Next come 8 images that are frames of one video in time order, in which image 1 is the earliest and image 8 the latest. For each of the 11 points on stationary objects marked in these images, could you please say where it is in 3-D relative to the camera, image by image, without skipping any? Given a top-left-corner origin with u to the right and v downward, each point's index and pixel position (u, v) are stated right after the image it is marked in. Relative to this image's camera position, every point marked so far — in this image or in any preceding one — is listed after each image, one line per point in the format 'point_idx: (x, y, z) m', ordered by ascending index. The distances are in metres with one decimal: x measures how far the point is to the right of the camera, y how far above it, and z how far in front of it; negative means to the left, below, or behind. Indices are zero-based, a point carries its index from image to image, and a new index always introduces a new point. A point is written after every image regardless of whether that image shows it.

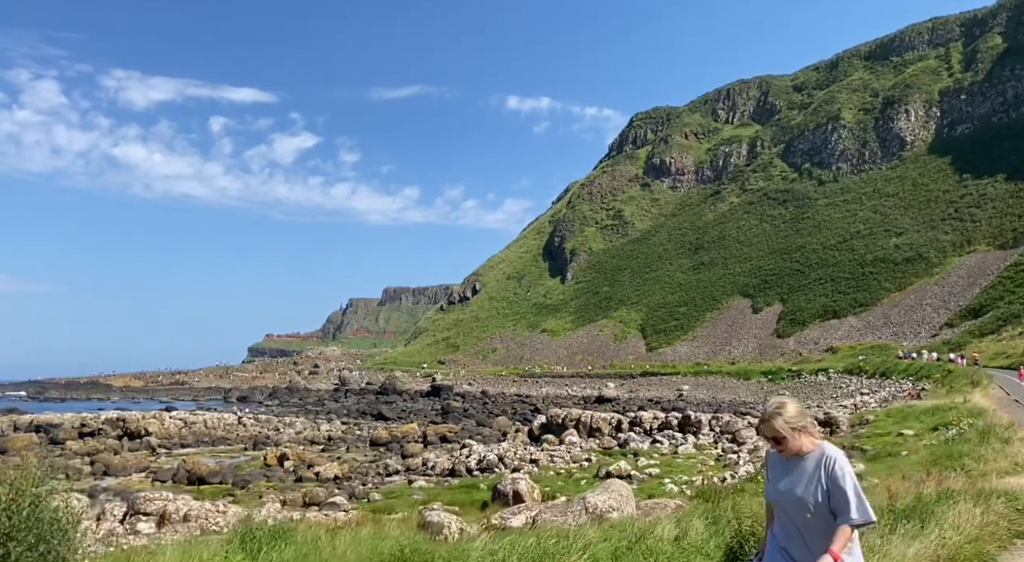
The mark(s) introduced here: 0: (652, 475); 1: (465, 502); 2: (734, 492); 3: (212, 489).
0: (+3.3, -4.5, +17.8) m
1: (-0.9, -4.2, +14.3) m
2: (+3.4, -3.2, +11.7) m
3: (-7.6, -5.2, +19.2) m
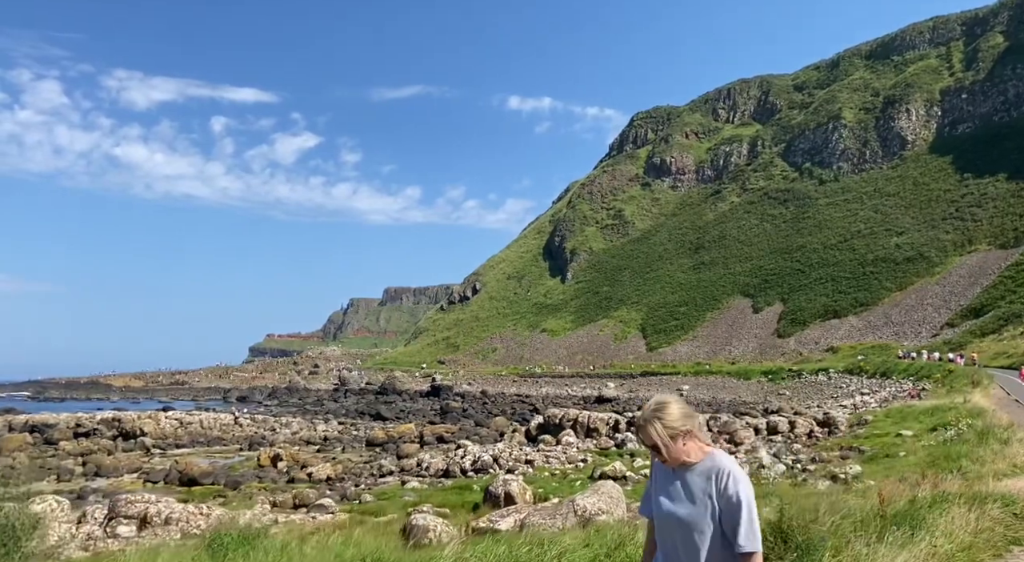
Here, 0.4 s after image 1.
0: (+3.1, -4.5, +17.5) m
1: (-1.0, -4.2, +14.1) m
2: (+3.2, -3.2, +11.5) m
3: (-7.7, -5.2, +19.0) m
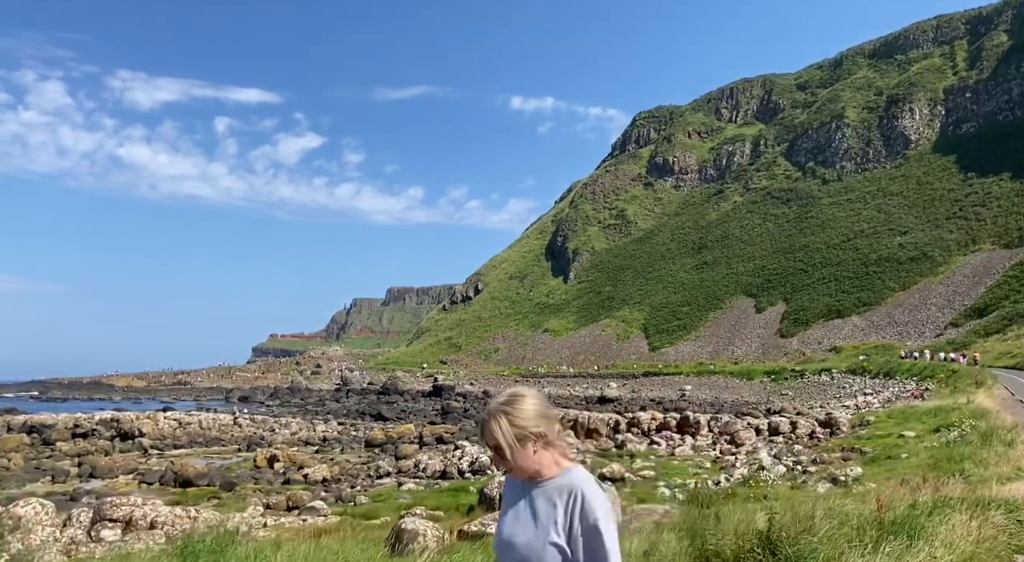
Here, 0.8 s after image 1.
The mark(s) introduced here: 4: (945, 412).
0: (+3.1, -4.5, +17.3) m
1: (-1.1, -4.1, +13.9) m
2: (+3.1, -3.2, +11.3) m
3: (-7.8, -5.2, +18.8) m
4: (+11.2, -3.4, +19.7) m
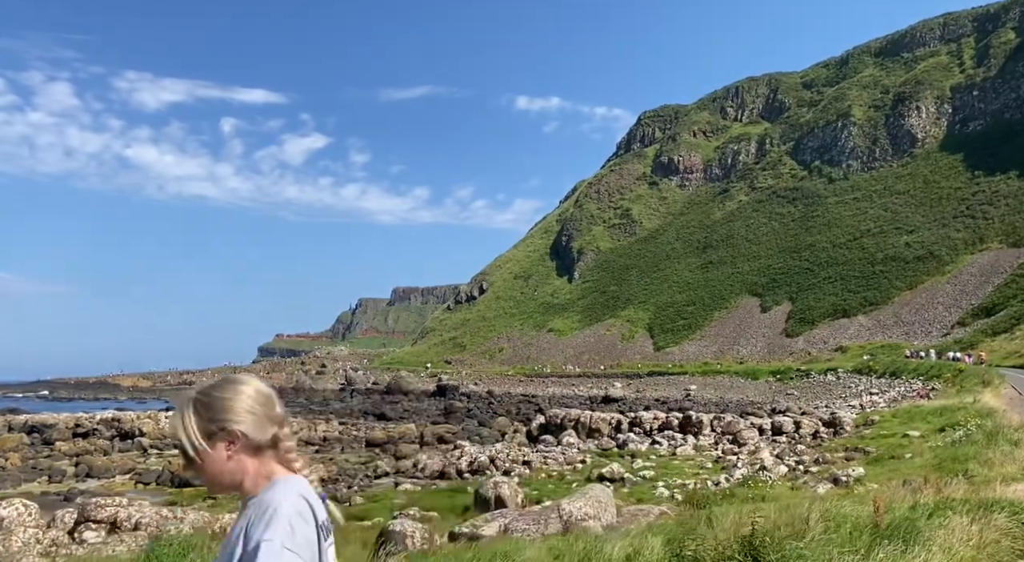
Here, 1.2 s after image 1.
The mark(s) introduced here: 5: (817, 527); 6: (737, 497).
0: (+3.0, -4.4, +17.1) m
1: (-1.2, -4.1, +13.6) m
2: (+3.0, -3.1, +11.0) m
3: (-7.8, -5.1, +18.6) m
4: (+11.1, -3.3, +19.4) m
5: (+2.7, -2.1, +6.7) m
6: (+3.2, -3.1, +11.0) m
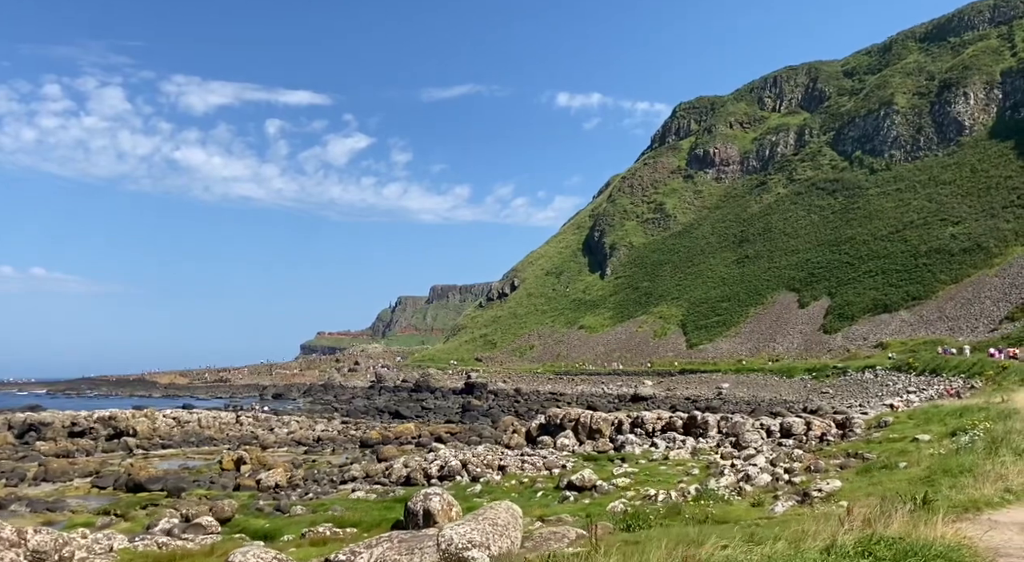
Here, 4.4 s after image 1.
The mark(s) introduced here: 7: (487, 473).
0: (+2.1, -4.1, +15.3) m
1: (-2.2, -3.8, +12.1) m
2: (+1.8, -2.9, +9.3) m
3: (-8.6, -4.9, +17.4) m
4: (+10.4, -3.0, +17.2) m
5: (+1.2, -1.9, +5.0) m
6: (+2.0, -2.8, +9.2) m
7: (-0.6, -4.6, +18.4) m
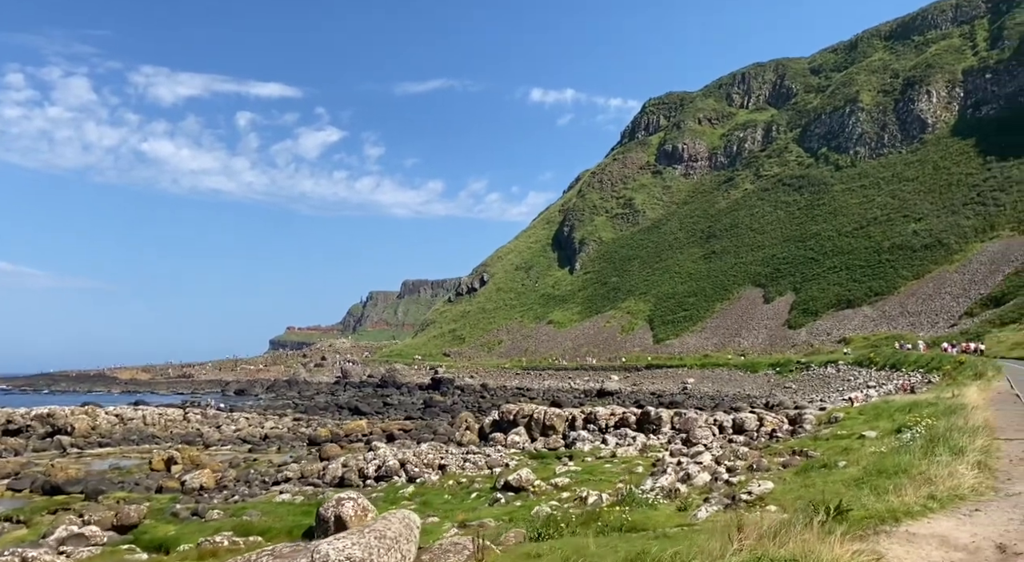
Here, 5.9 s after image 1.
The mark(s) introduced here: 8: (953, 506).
0: (+0.8, -4.0, +14.6) m
1: (-3.4, -3.7, +11.3) m
2: (+0.8, -2.7, +8.6) m
3: (-9.9, -4.7, +16.4) m
4: (+9.0, -2.8, +16.8) m
5: (+0.3, -1.8, +4.2) m
6: (+0.9, -2.7, +8.5) m
7: (-2.0, -4.4, +17.7) m
8: (+4.0, -2.1, +7.0) m
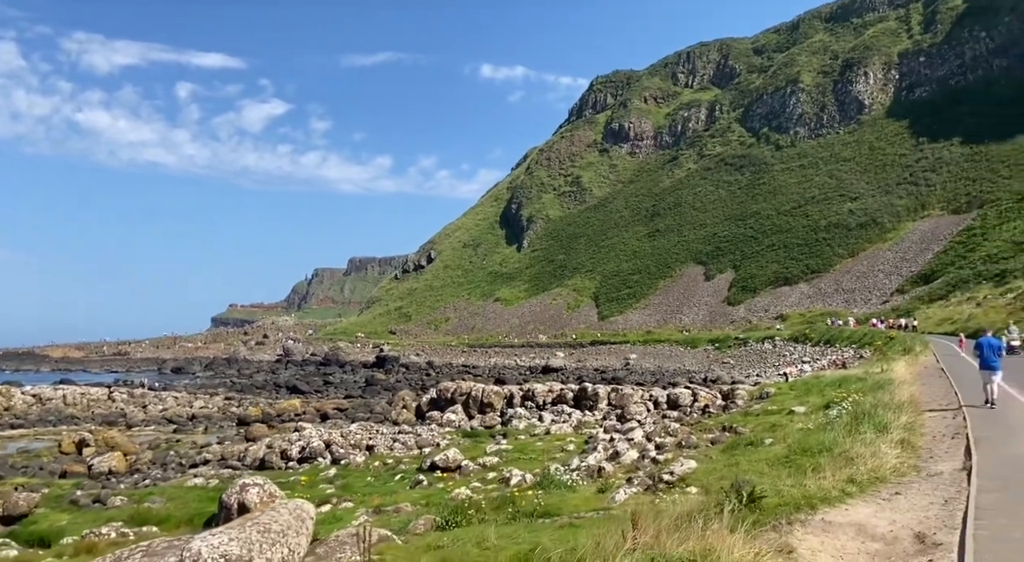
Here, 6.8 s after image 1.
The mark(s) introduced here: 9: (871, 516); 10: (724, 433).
0: (-0.5, -3.5, +14.2) m
1: (-4.6, -3.3, +10.5) m
2: (-0.2, -2.4, +8.1) m
3: (-11.4, -4.1, +15.2) m
4: (+7.4, -2.3, +16.8) m
5: (-0.3, -1.6, +3.7) m
6: (0.0, -2.4, +8.0) m
7: (-3.6, -3.8, +17.0) m
8: (+3.2, -1.8, +6.7) m
9: (+2.8, -1.9, +6.0) m
10: (+3.8, -2.7, +13.6) m
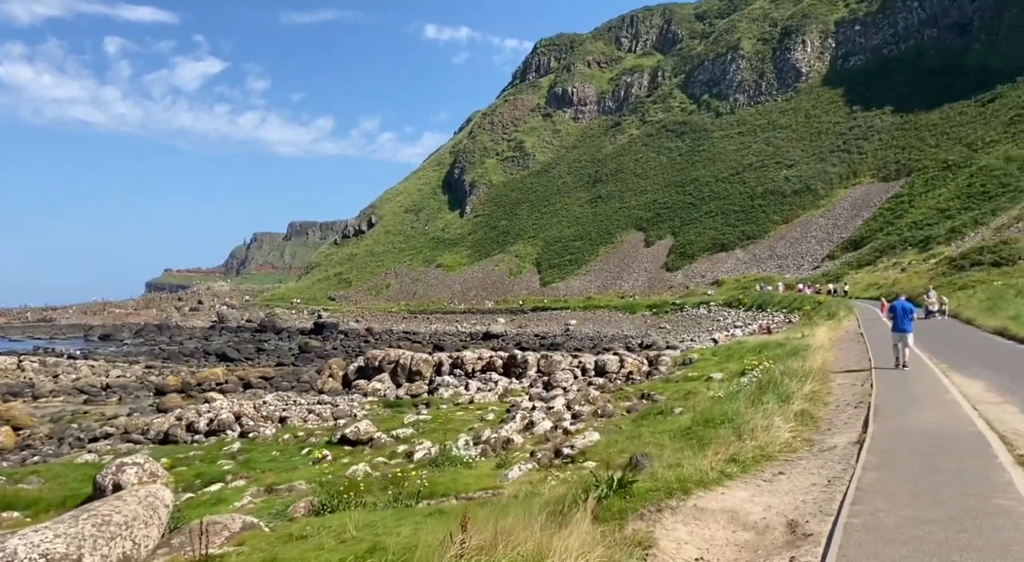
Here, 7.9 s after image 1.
0: (-2.1, -2.8, +13.6) m
1: (-5.9, -2.8, +9.7) m
2: (-1.3, -2.1, +7.6) m
3: (-13.0, -3.5, +13.9) m
4: (+5.7, -1.5, +16.8) m
5: (-1.1, -1.4, +3.1) m
6: (-1.2, -2.0, +7.5) m
7: (-5.3, -3.1, +16.2) m
8: (+2.1, -1.5, +6.4) m
9: (+1.9, -1.6, +5.7) m
10: (+2.3, -2.1, +13.4) m
